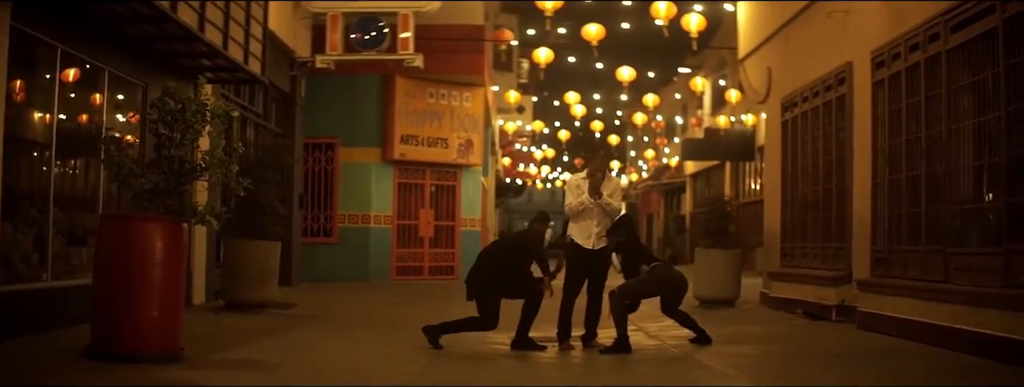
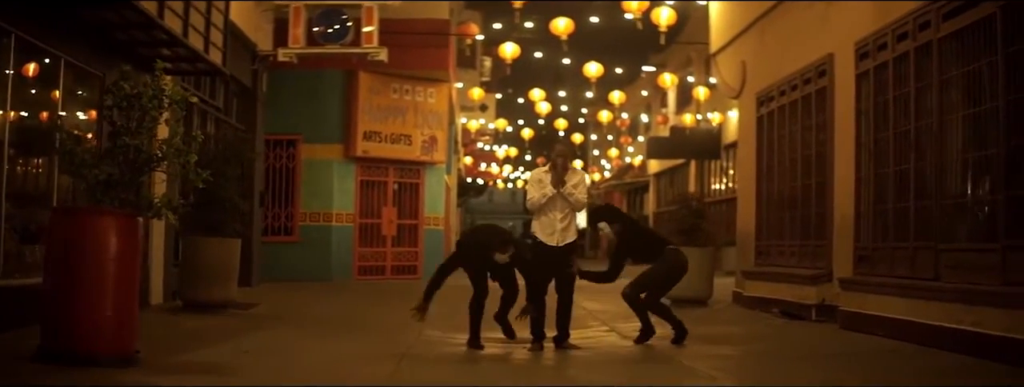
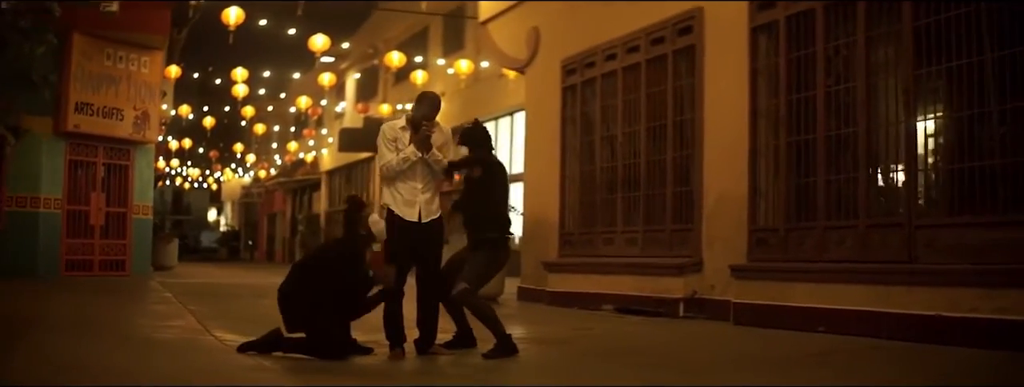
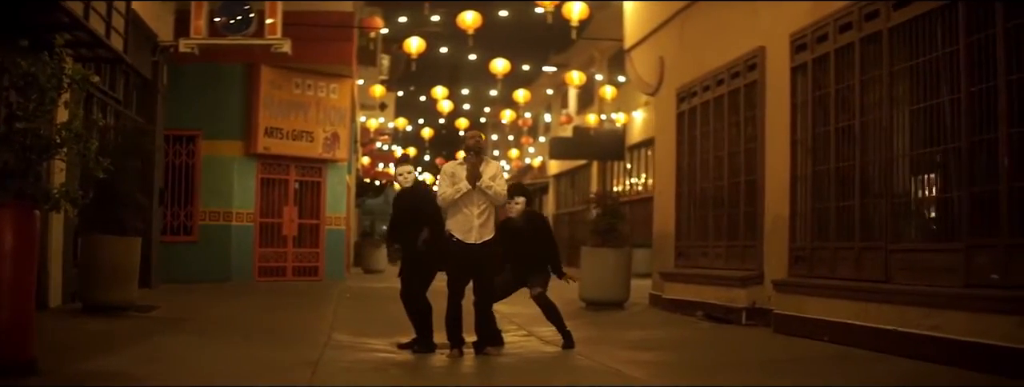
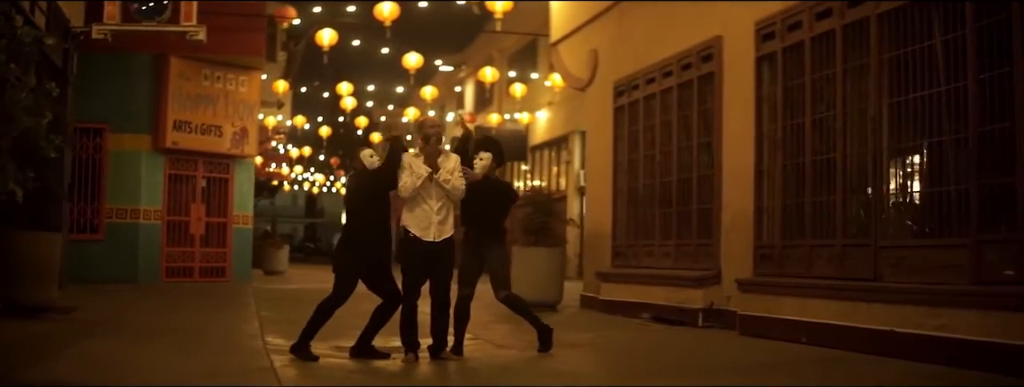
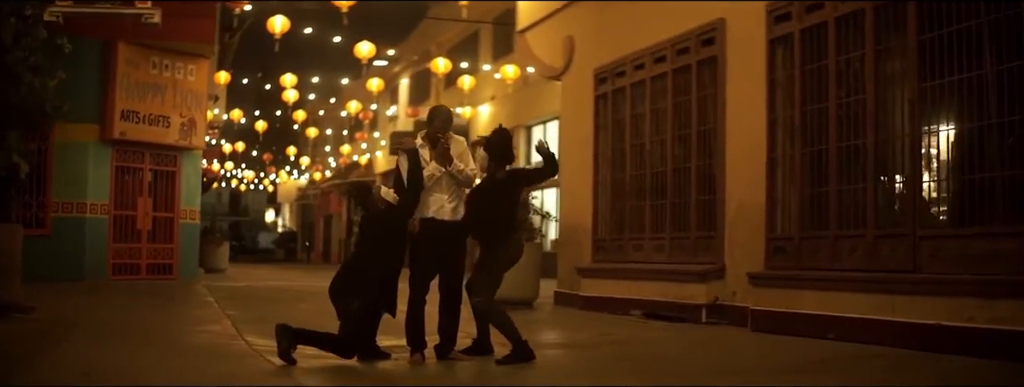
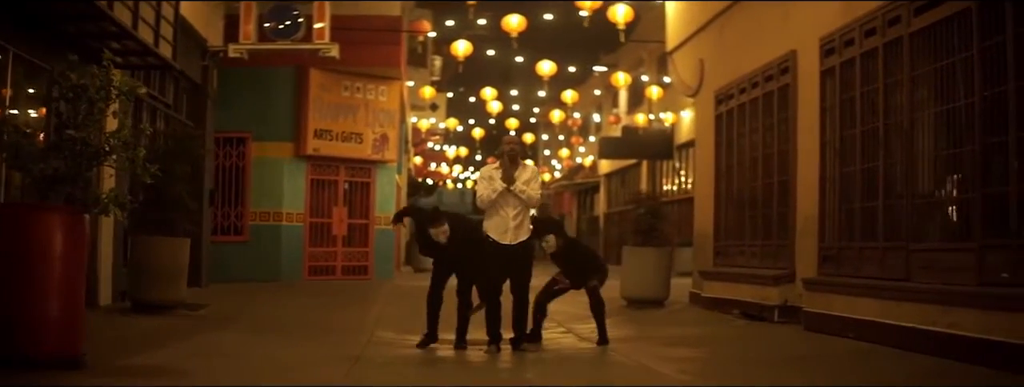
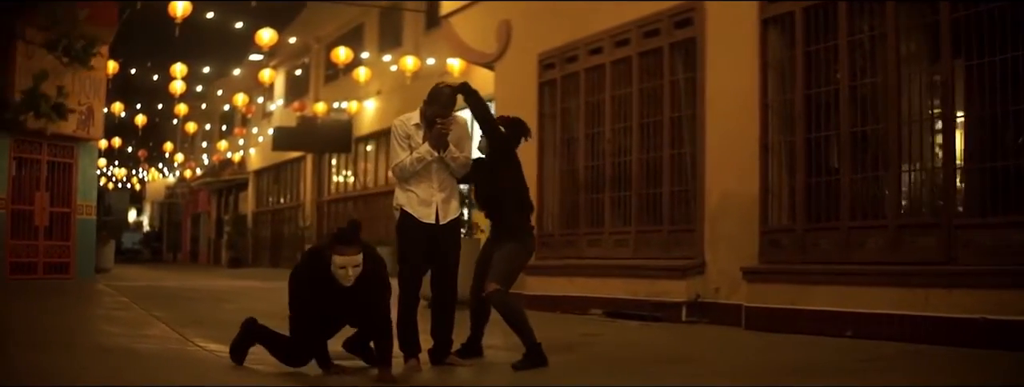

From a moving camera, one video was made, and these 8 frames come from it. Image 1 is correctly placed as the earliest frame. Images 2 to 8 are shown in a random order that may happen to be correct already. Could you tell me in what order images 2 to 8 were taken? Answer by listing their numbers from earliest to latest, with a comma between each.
2, 7, 4, 5, 6, 3, 8
